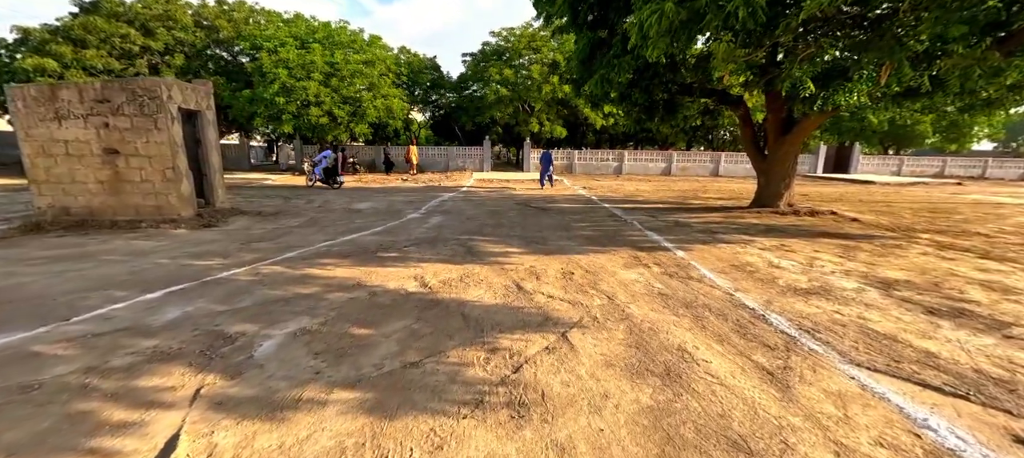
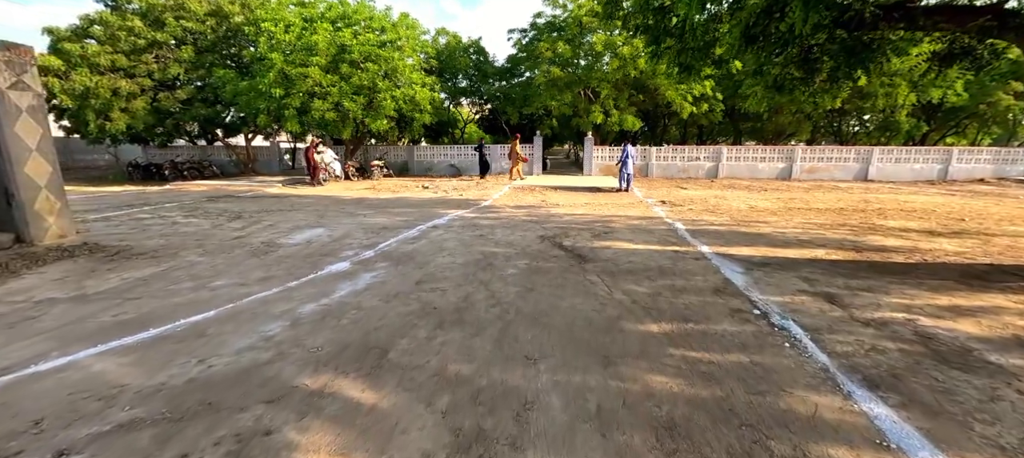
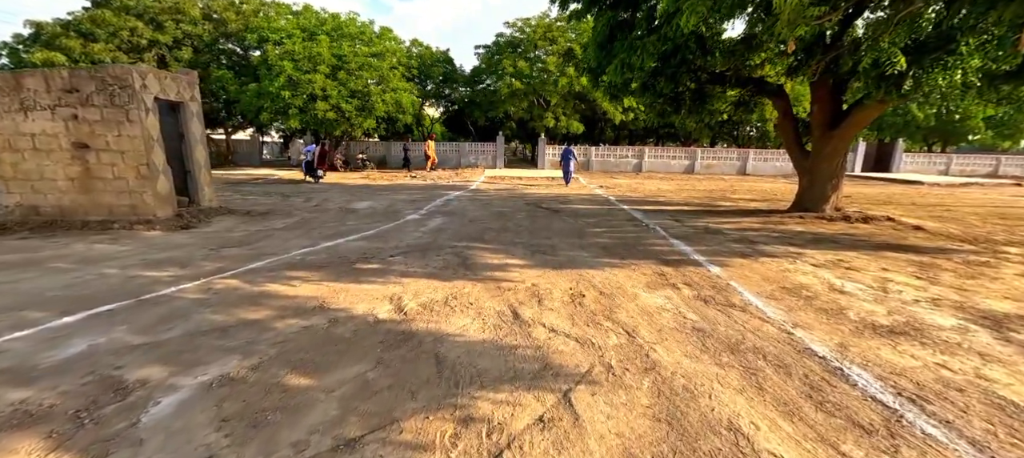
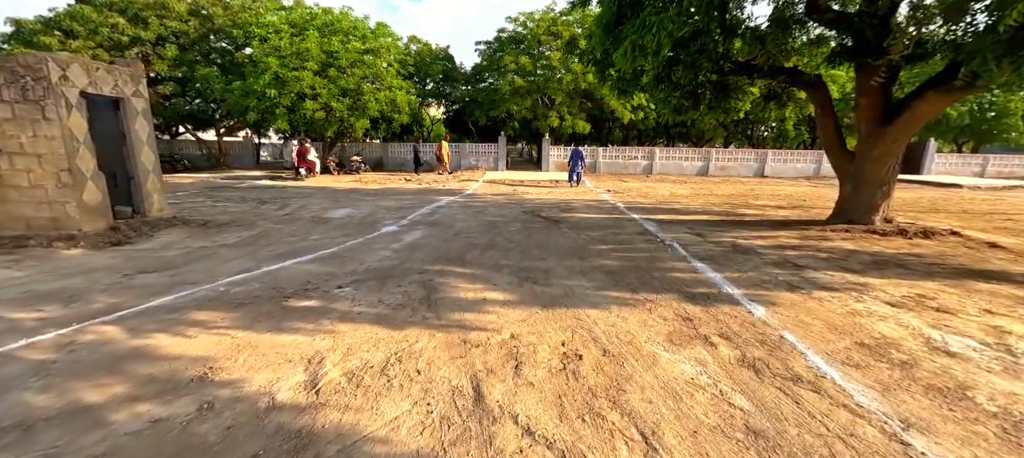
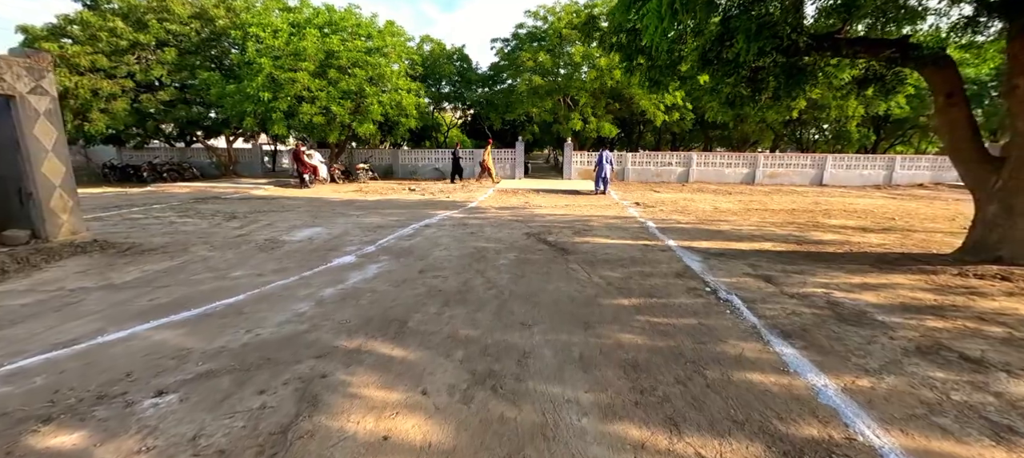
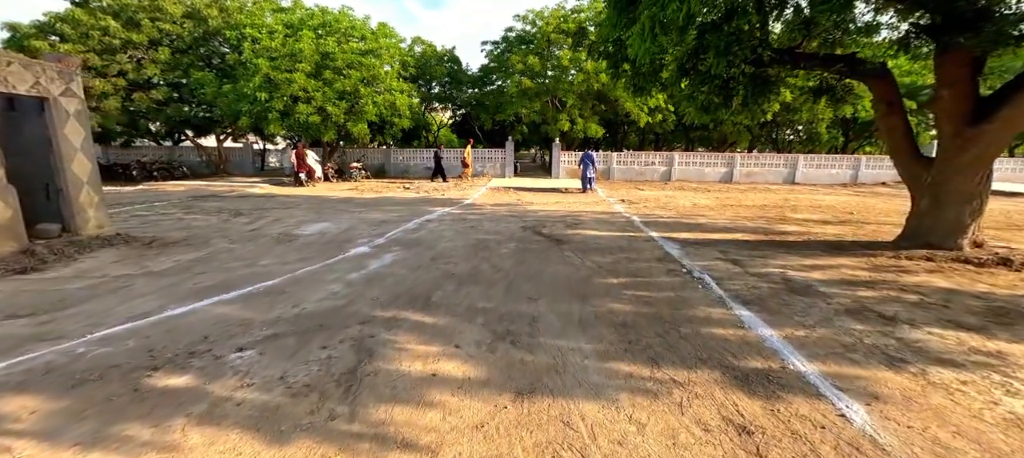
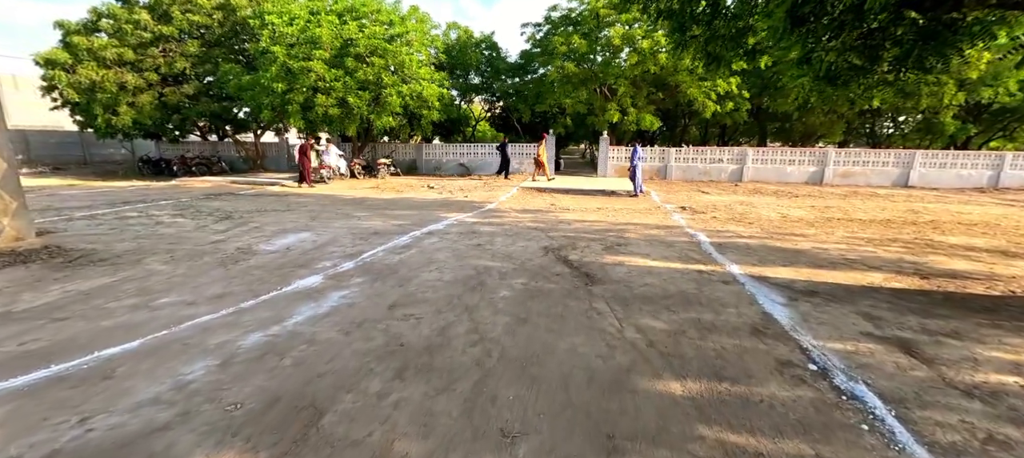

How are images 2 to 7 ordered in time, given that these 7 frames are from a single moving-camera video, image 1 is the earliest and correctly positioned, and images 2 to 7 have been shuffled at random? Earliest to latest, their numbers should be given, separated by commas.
3, 4, 6, 5, 2, 7
